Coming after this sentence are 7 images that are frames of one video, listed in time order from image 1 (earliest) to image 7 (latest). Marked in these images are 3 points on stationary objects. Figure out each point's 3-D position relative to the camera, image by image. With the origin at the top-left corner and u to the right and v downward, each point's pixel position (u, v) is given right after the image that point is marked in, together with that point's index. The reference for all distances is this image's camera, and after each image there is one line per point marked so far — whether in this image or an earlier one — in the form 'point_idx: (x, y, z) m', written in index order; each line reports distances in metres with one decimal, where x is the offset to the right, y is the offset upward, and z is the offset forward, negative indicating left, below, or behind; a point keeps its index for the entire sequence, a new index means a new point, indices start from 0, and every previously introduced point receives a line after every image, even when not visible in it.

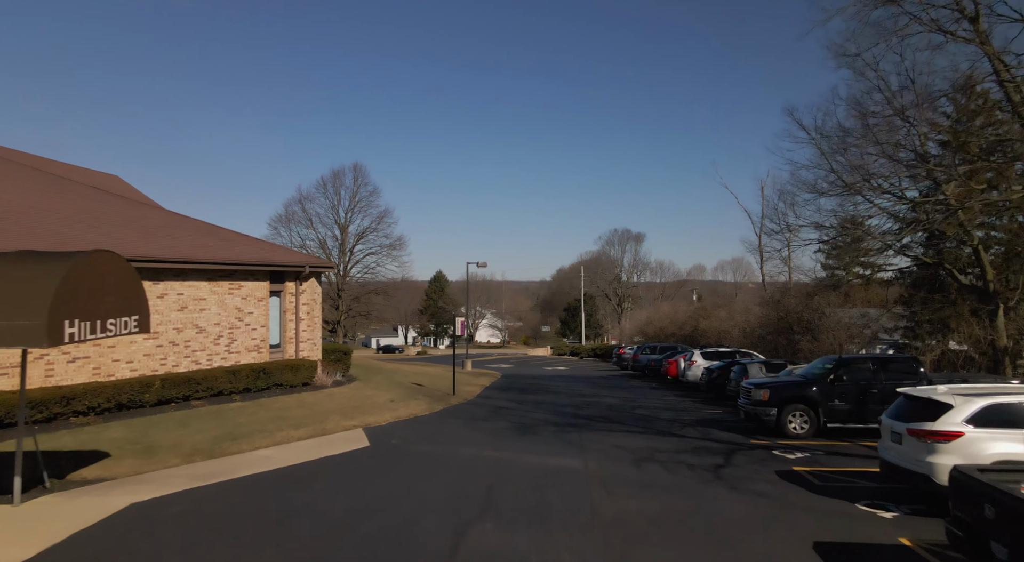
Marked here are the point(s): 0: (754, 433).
0: (+4.9, -3.1, +14.2) m
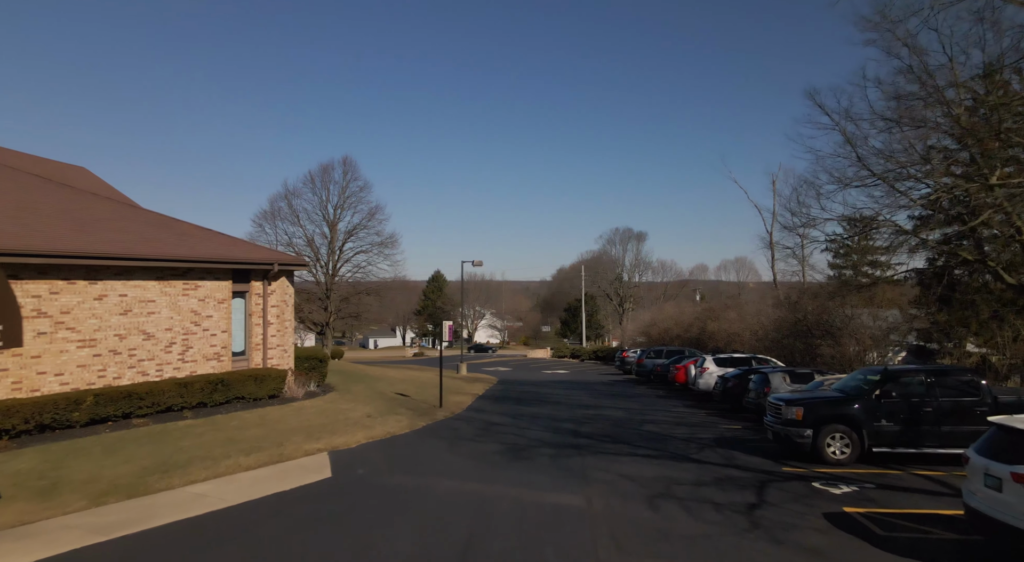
0: (+4.8, -3.1, +12.1) m
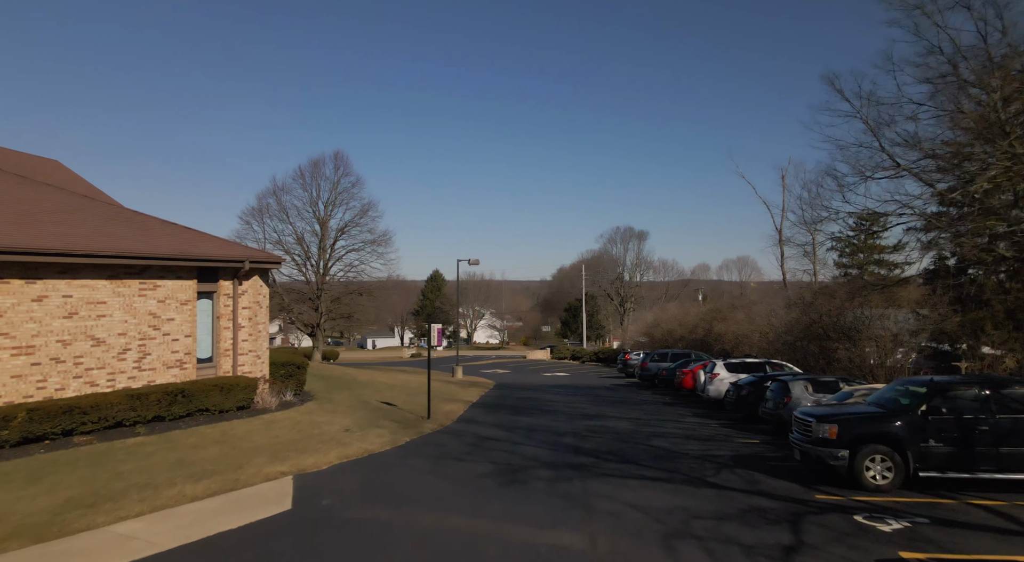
0: (+4.7, -3.1, +10.6) m
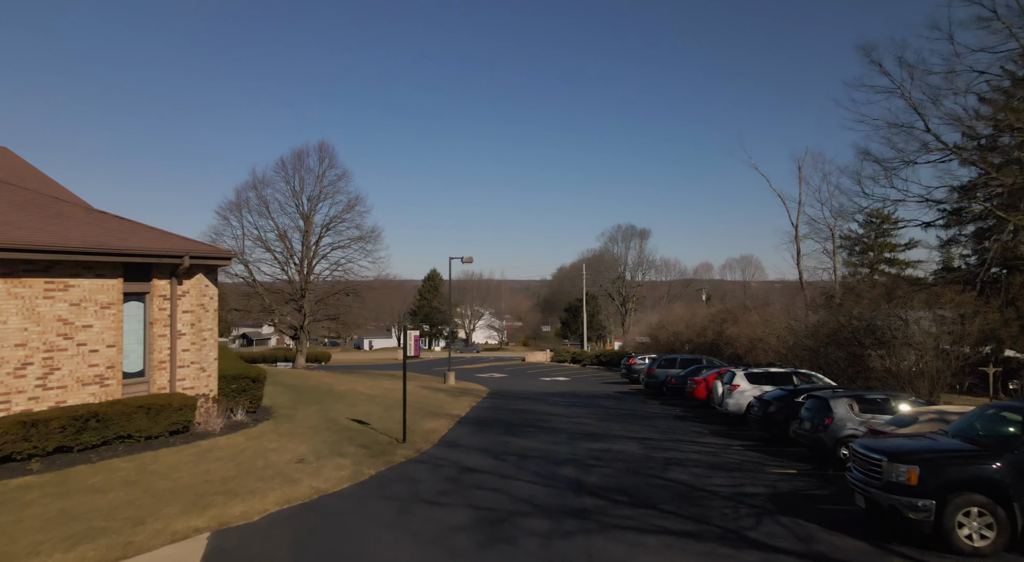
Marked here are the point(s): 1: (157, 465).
0: (+4.5, -3.1, +8.2) m
1: (-5.3, -2.8, +10.4) m
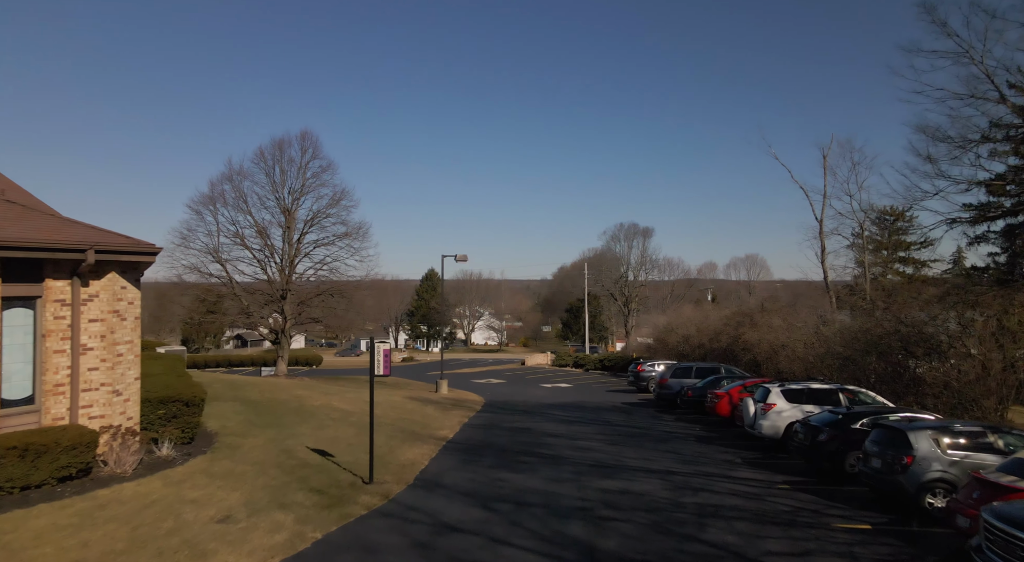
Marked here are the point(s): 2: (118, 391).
0: (+4.4, -3.1, +5.4) m
1: (-5.4, -2.8, +7.6) m
2: (-6.2, -1.7, +10.8) m
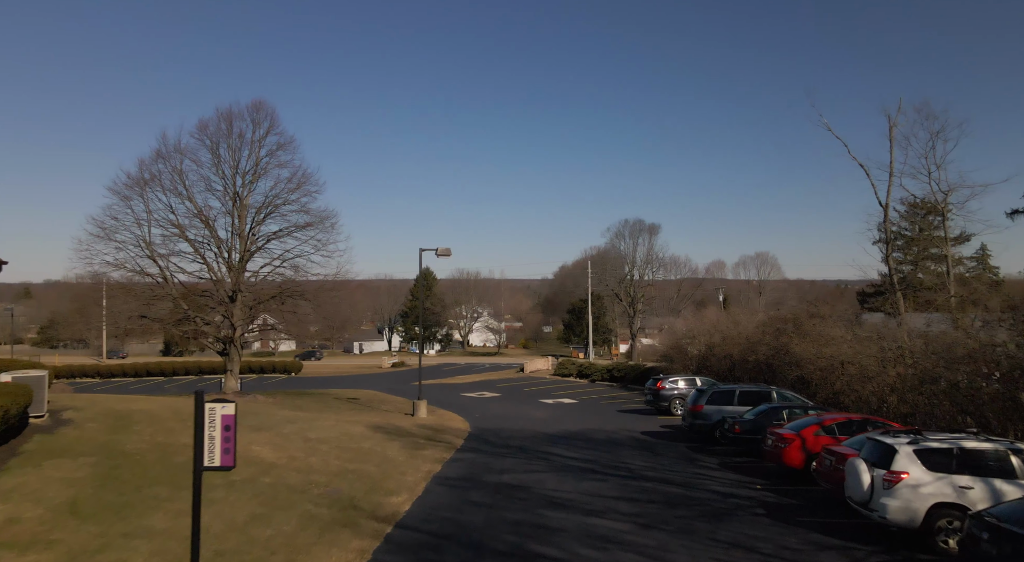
0: (+4.1, -3.1, -0.2) m
1: (-5.7, -2.8, +2.0) m
2: (-6.4, -1.7, +5.2) m
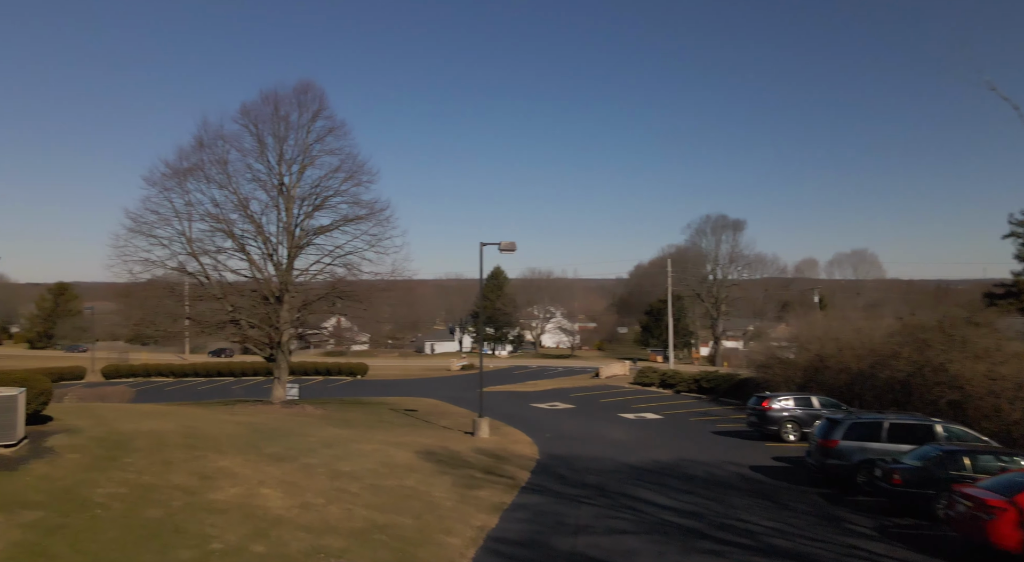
0: (+3.7, -3.0, -4.4) m
1: (-5.7, -2.7, -1.2) m
2: (-6.1, -1.7, +2.1) m
